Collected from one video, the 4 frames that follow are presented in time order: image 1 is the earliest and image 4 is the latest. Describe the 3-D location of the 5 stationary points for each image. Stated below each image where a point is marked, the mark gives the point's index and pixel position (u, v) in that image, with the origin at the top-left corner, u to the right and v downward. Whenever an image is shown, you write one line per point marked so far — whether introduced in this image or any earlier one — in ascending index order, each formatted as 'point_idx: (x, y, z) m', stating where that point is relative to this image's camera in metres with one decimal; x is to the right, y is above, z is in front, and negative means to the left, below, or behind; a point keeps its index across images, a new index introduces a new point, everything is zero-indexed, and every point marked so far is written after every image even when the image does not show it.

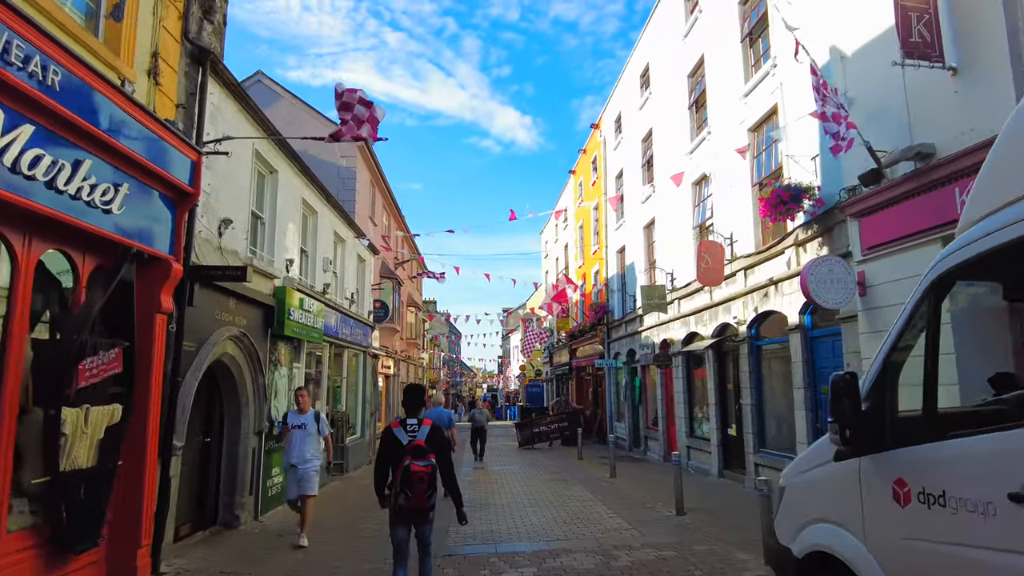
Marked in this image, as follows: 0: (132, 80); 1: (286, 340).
0: (-3.8, +2.1, +10.1) m
1: (-3.9, -0.9, +17.5) m
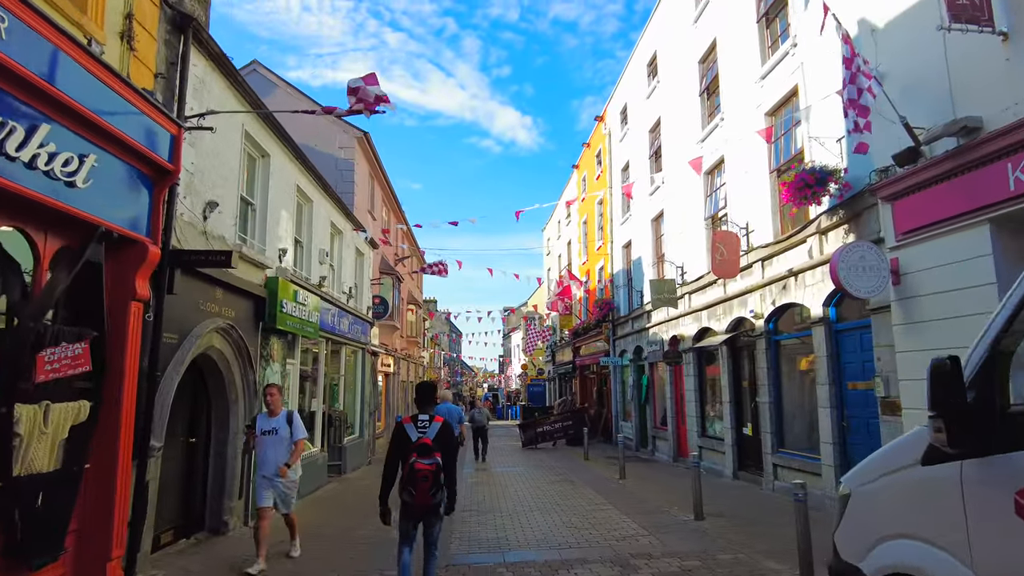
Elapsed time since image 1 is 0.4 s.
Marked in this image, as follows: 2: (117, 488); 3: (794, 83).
0: (-3.7, +2.2, +9.2) m
1: (-3.8, -0.8, +16.5) m
2: (-3.5, -1.8, +9.0) m
3: (+4.7, +3.4, +17.0) m
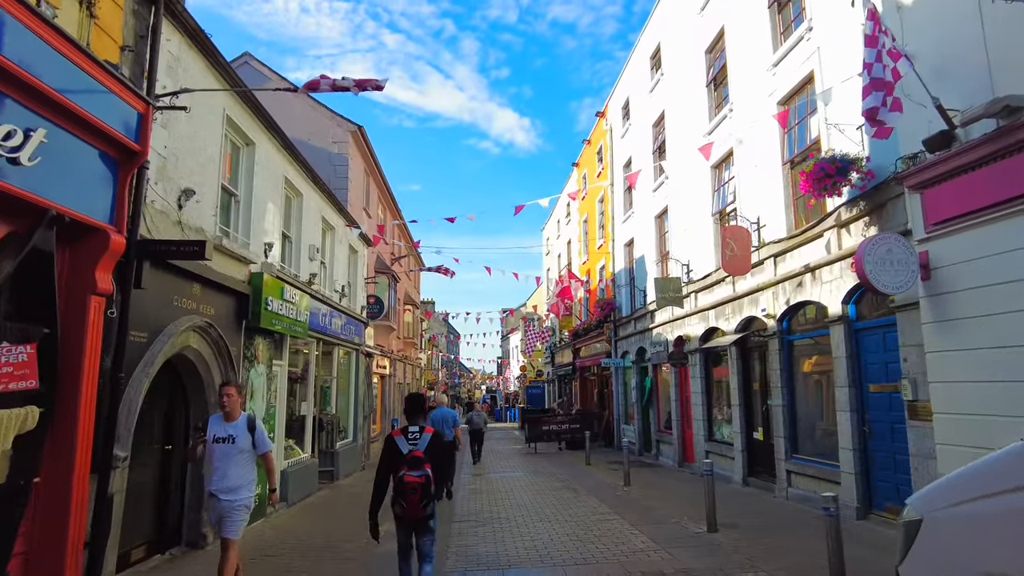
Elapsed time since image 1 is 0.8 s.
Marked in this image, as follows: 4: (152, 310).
0: (-3.7, +2.3, +8.2) m
1: (-3.8, -0.7, +15.6) m
2: (-3.5, -1.7, +8.0) m
3: (+4.7, +3.5, +16.1) m
4: (-3.8, -0.2, +10.6) m
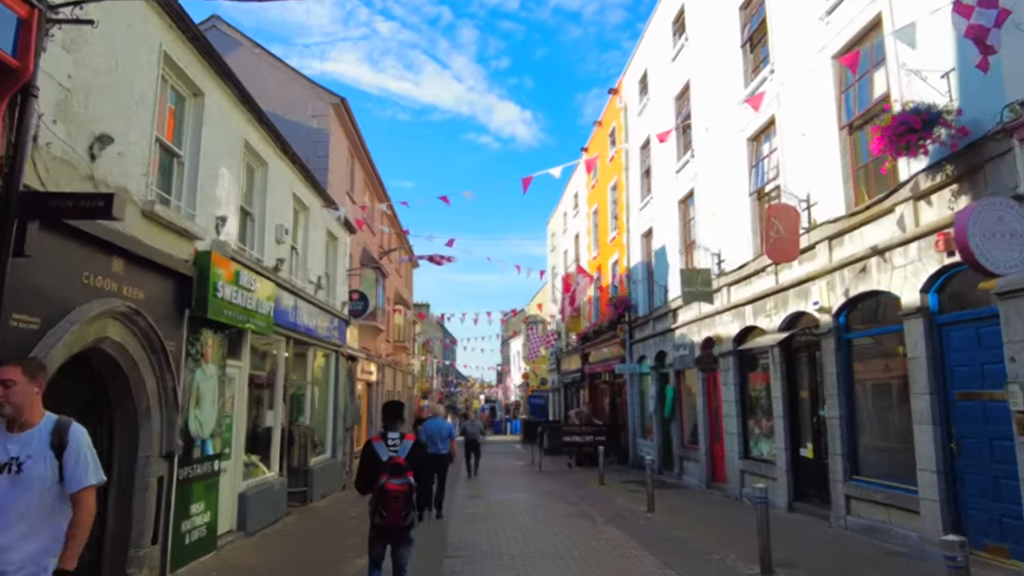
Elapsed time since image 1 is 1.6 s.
0: (-3.6, +2.6, +5.5) m
1: (-3.8, -0.5, +12.8) m
2: (-3.4, -1.4, +5.2) m
3: (+4.8, +3.7, +13.4) m
4: (-3.7, 0.0, +7.8) m
